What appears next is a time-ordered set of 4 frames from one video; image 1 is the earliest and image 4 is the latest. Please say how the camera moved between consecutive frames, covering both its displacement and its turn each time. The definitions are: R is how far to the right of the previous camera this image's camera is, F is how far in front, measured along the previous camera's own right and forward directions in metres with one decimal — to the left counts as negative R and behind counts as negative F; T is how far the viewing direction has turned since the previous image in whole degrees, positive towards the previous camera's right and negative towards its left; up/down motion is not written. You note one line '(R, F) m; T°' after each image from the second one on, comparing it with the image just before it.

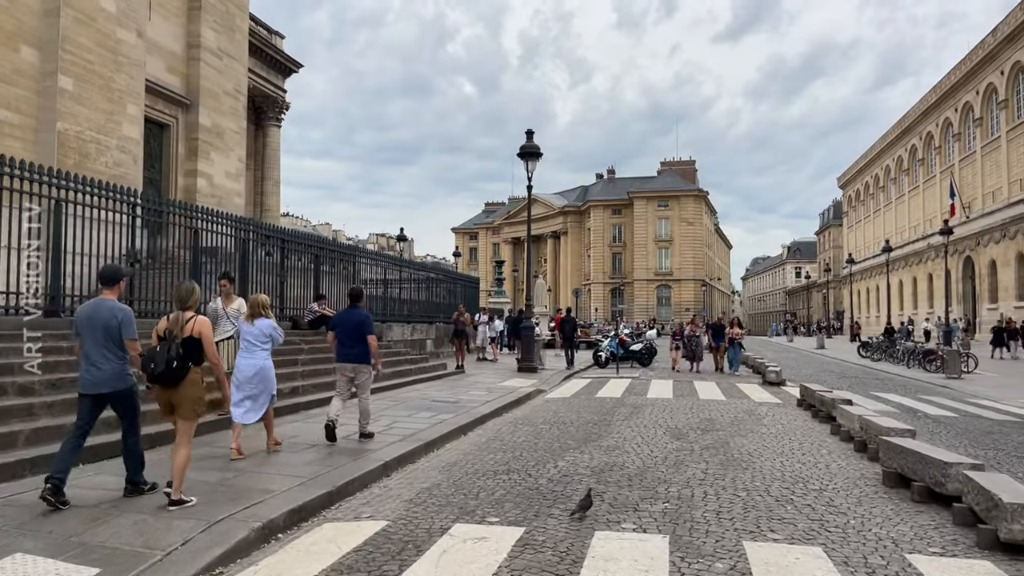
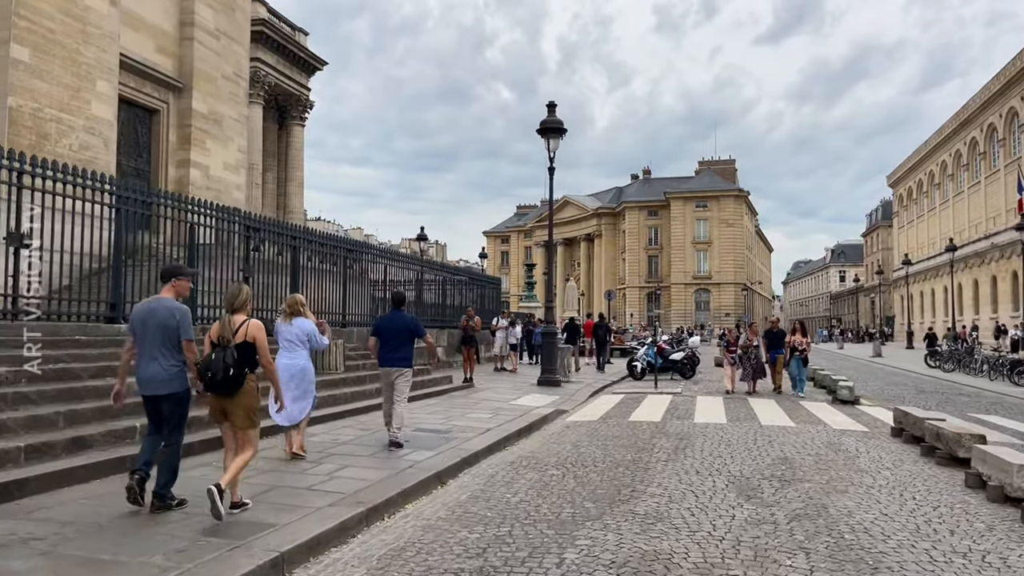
(+0.3, +2.7) m; -3°
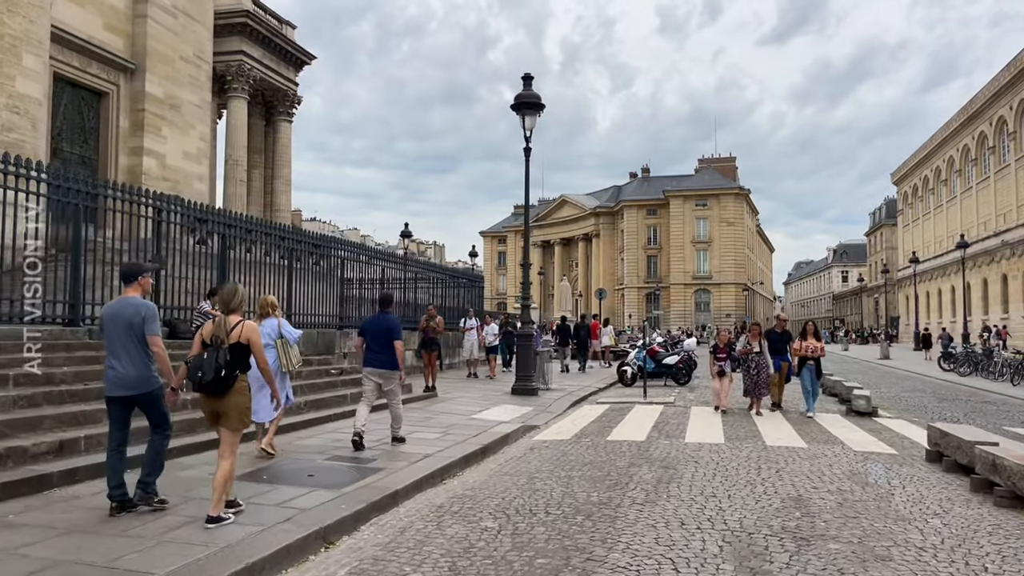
(+0.5, +1.8) m; 0°
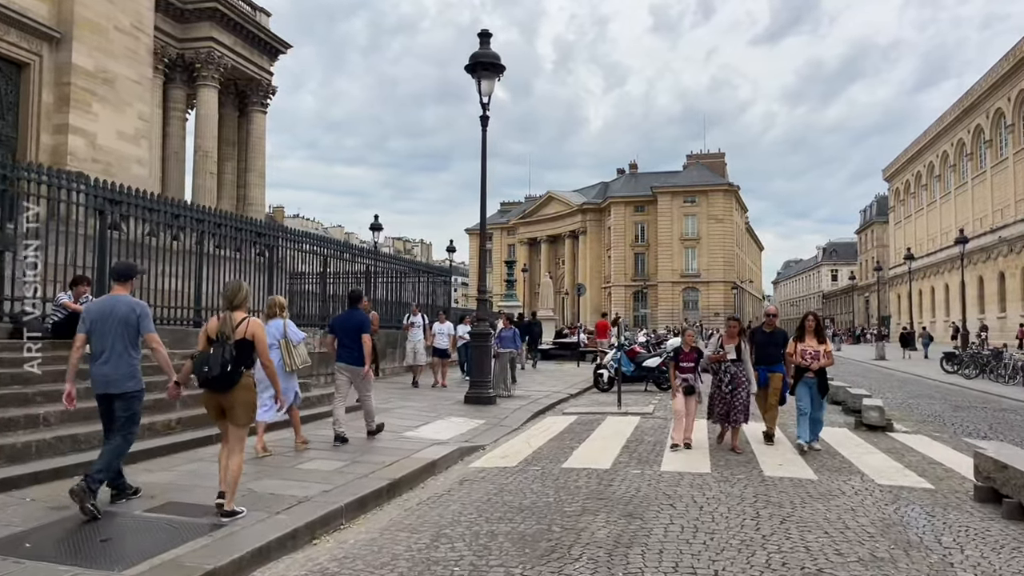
(+0.5, +2.0) m; +1°
